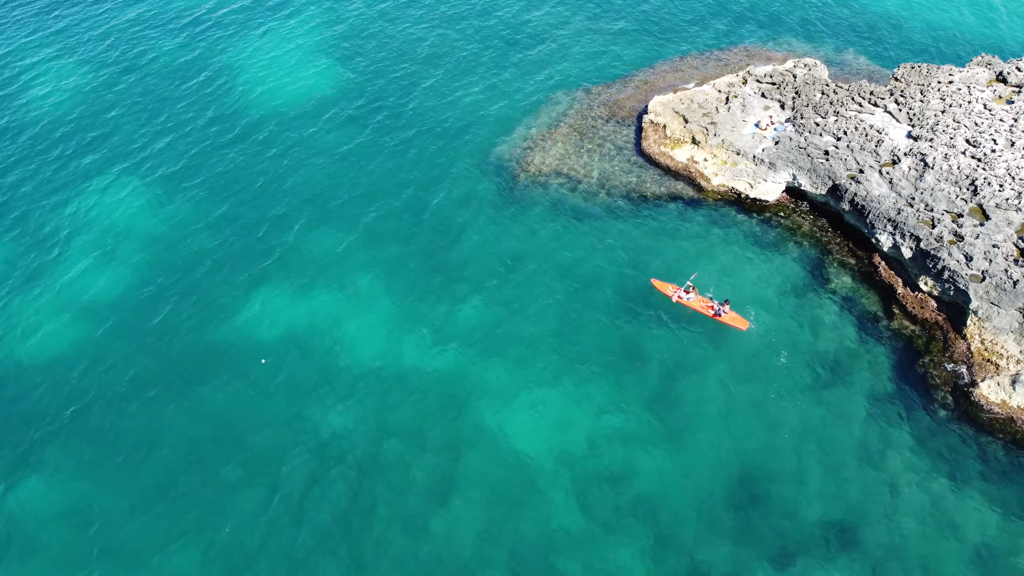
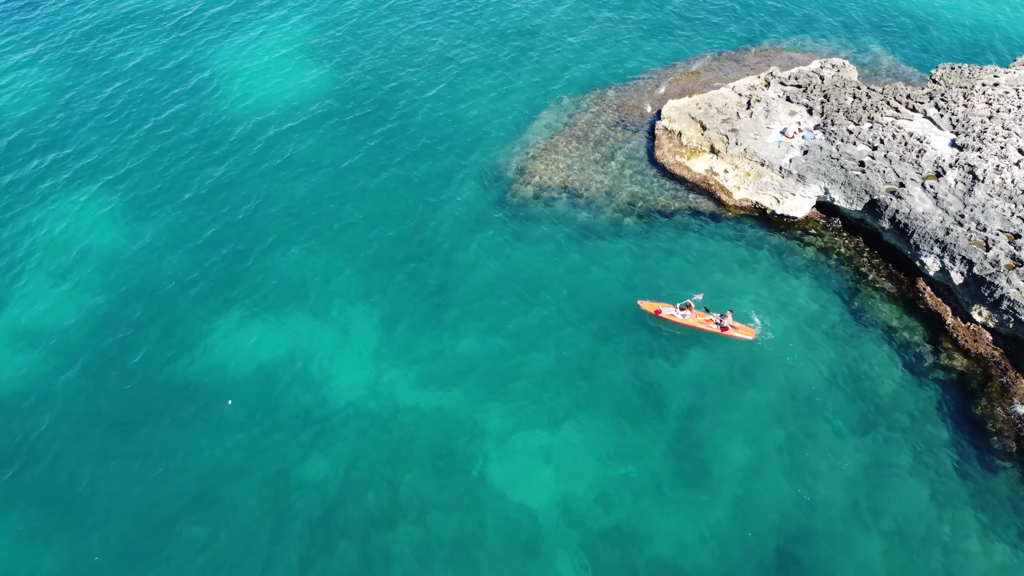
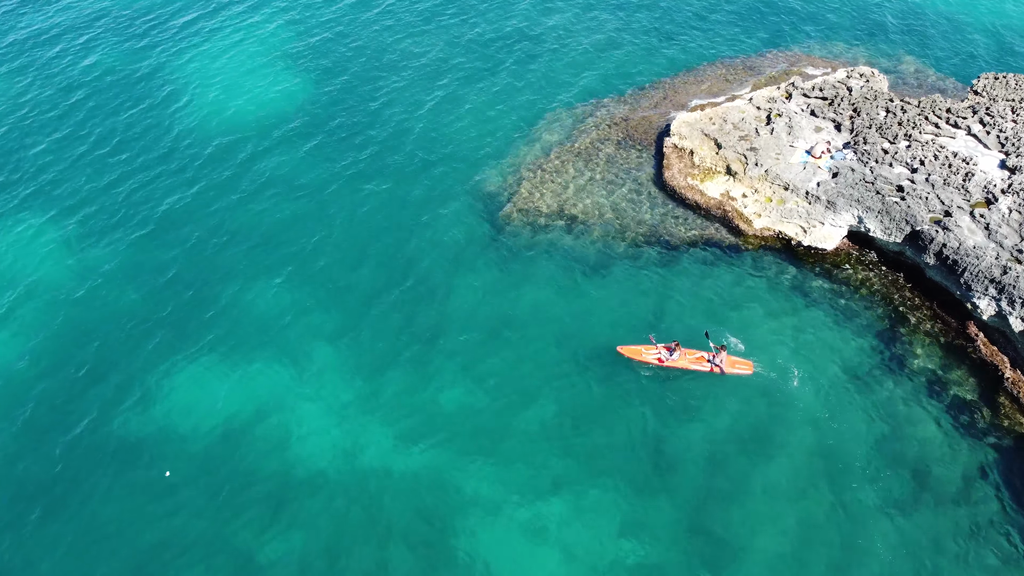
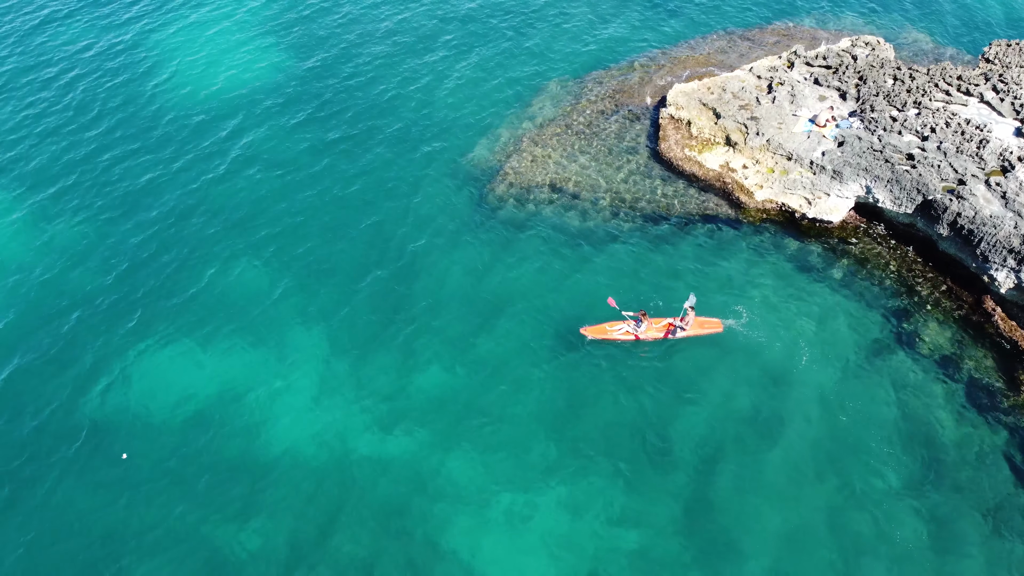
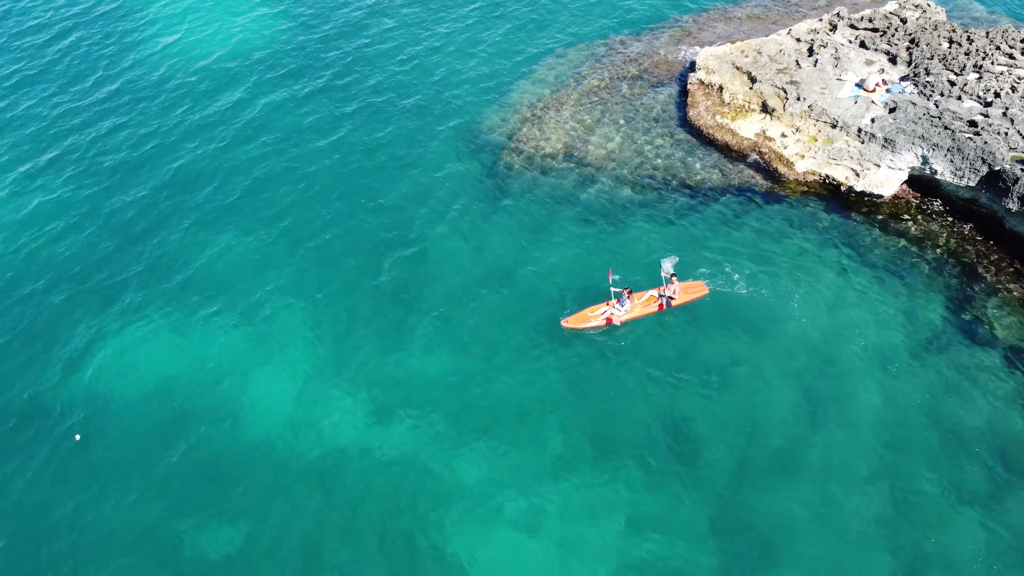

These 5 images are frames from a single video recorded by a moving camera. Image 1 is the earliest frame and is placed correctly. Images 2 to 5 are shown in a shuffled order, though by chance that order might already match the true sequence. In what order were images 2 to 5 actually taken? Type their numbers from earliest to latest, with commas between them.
2, 3, 4, 5
